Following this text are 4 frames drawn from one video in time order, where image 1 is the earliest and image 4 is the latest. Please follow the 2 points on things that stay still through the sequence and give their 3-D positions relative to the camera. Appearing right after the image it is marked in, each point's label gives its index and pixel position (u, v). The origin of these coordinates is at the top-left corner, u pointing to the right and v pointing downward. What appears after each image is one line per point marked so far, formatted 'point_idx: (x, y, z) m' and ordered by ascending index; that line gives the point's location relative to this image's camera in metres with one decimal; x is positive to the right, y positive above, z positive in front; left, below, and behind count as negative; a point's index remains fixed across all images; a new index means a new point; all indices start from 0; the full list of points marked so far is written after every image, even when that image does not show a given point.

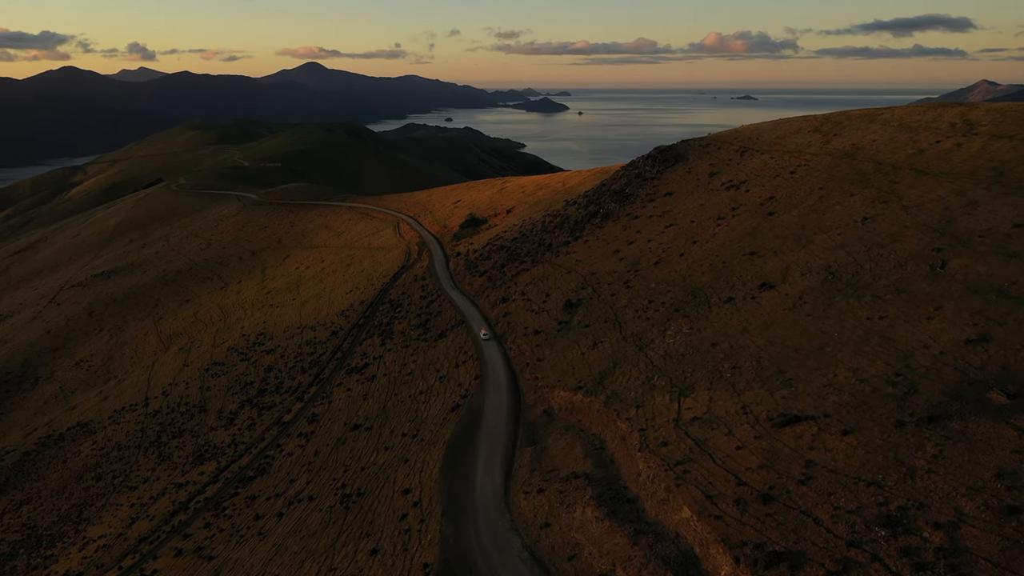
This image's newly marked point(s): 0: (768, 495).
0: (+6.1, -4.9, +19.8) m
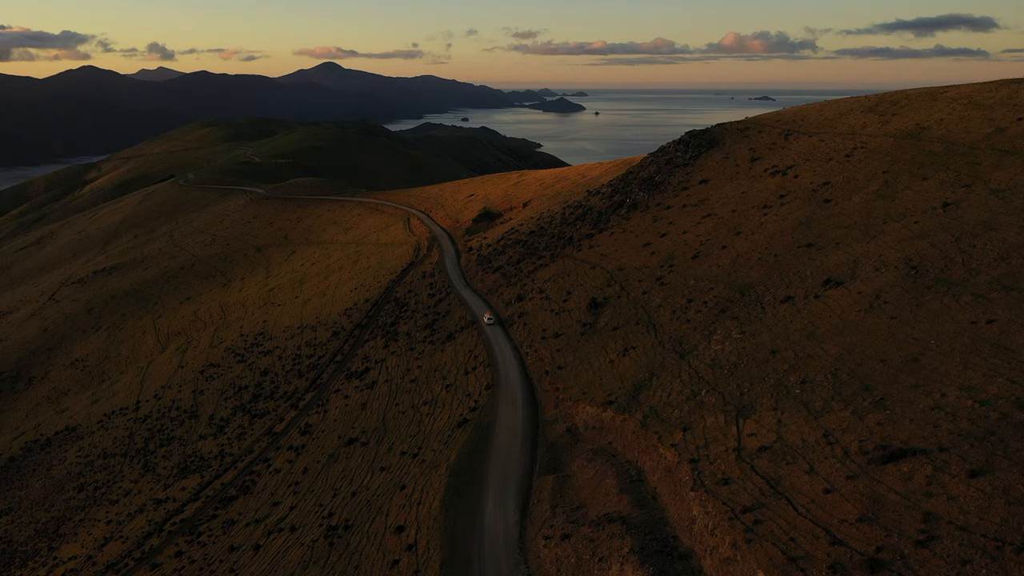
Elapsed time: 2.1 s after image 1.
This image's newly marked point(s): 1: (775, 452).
0: (+6.4, -4.8, +14.6) m
1: (+6.0, -3.7, +18.9) m
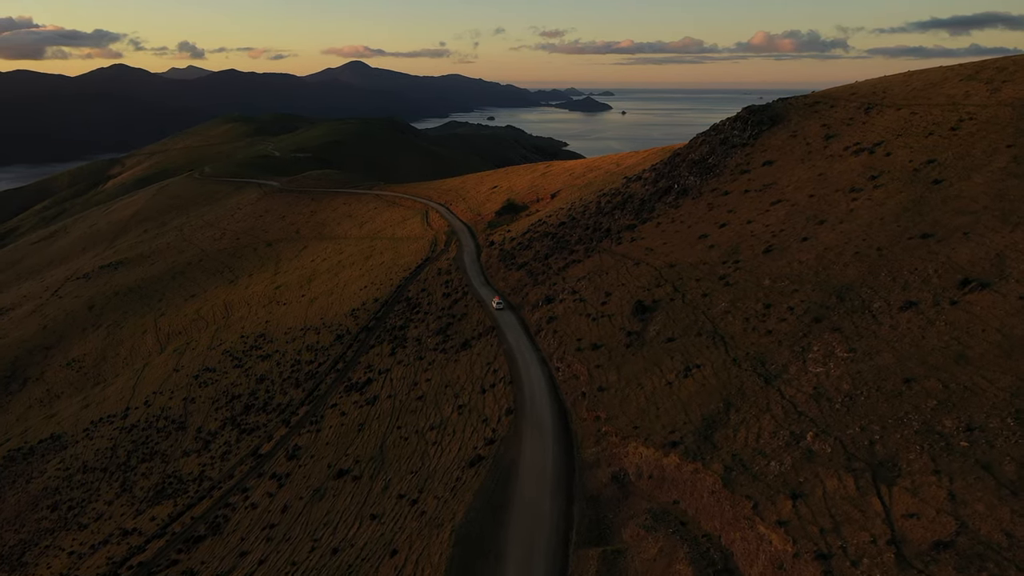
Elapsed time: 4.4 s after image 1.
0: (+6.7, -4.9, +7.6) m
1: (+6.4, -3.8, +11.9) m
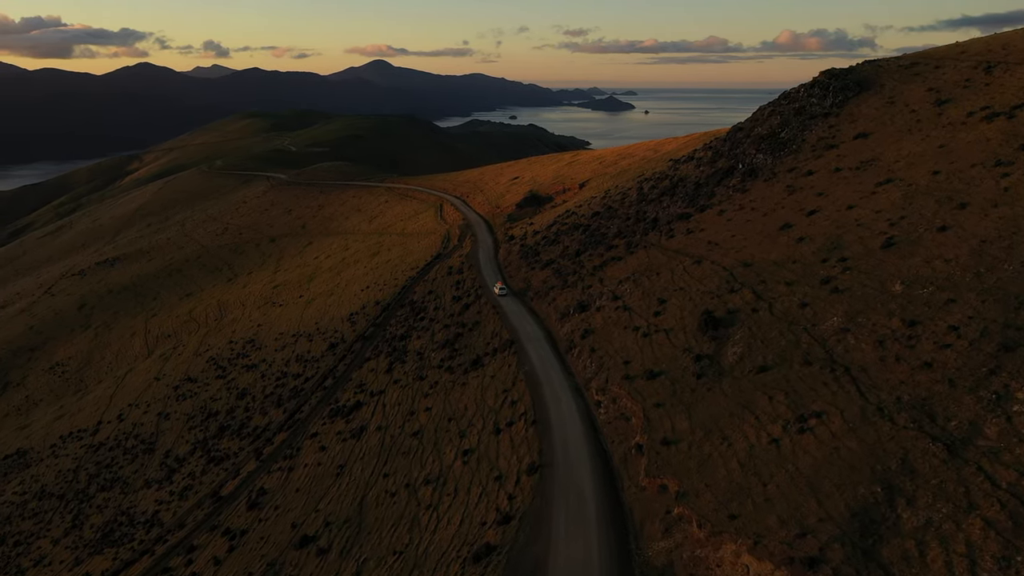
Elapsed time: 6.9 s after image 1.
0: (+6.8, -5.0, -0.3) m
1: (+6.6, -4.0, +4.0) m
